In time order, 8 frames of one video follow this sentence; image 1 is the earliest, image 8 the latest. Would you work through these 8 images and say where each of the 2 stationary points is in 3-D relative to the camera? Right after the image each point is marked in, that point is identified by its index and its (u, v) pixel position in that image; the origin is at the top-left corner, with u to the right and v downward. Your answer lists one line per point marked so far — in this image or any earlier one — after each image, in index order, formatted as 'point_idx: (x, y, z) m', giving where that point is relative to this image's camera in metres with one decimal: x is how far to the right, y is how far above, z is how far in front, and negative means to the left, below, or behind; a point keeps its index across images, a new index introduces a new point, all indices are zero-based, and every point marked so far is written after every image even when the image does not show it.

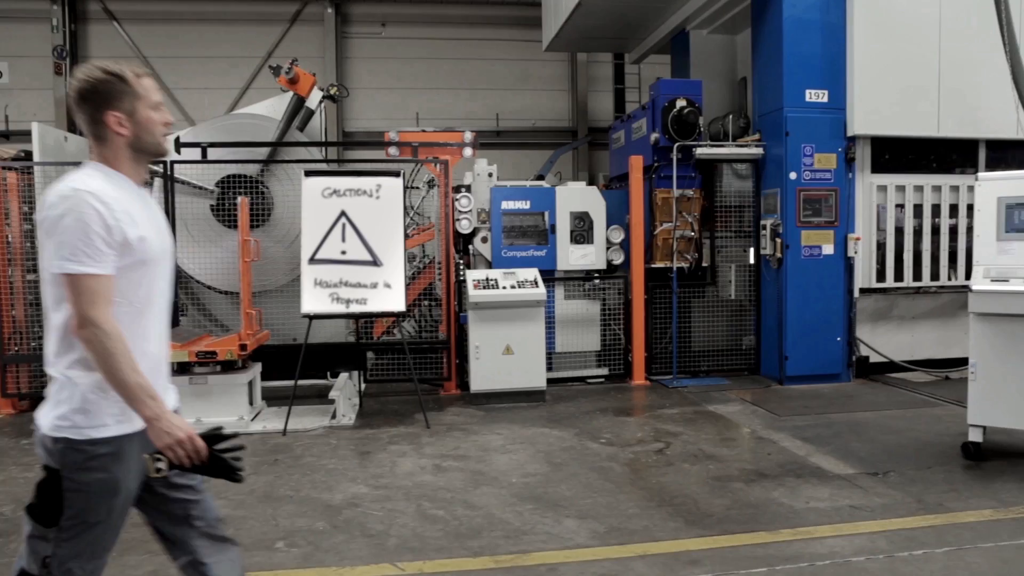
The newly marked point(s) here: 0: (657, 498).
0: (+0.6, -0.9, +3.2) m
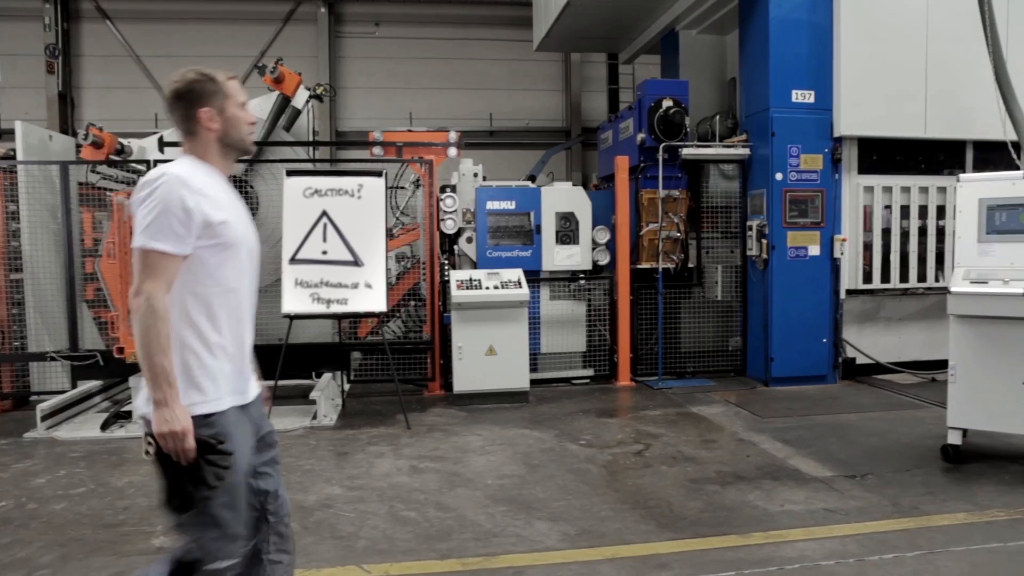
0: (+0.5, -1.0, +3.2) m
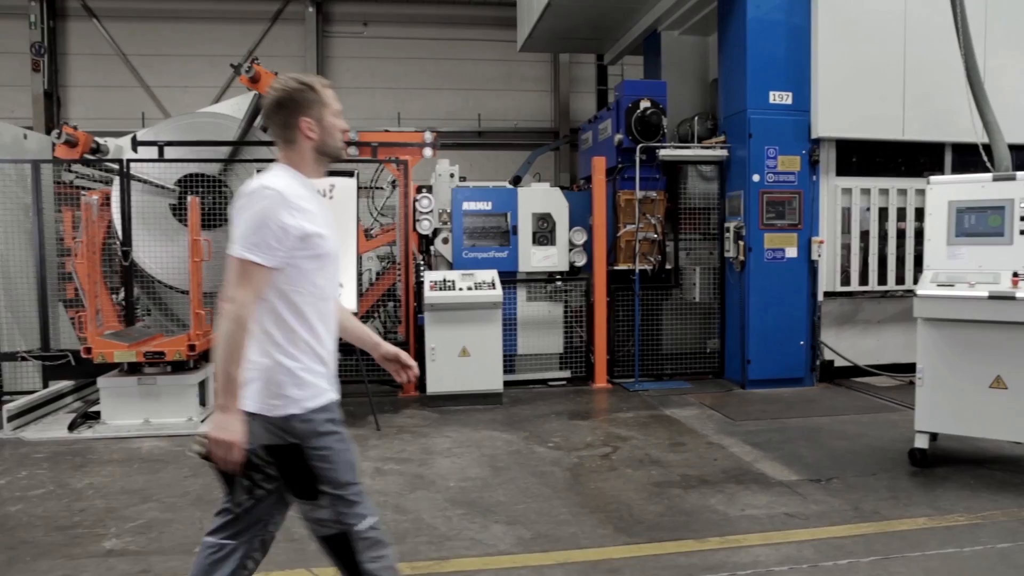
0: (+0.4, -1.0, +3.2) m
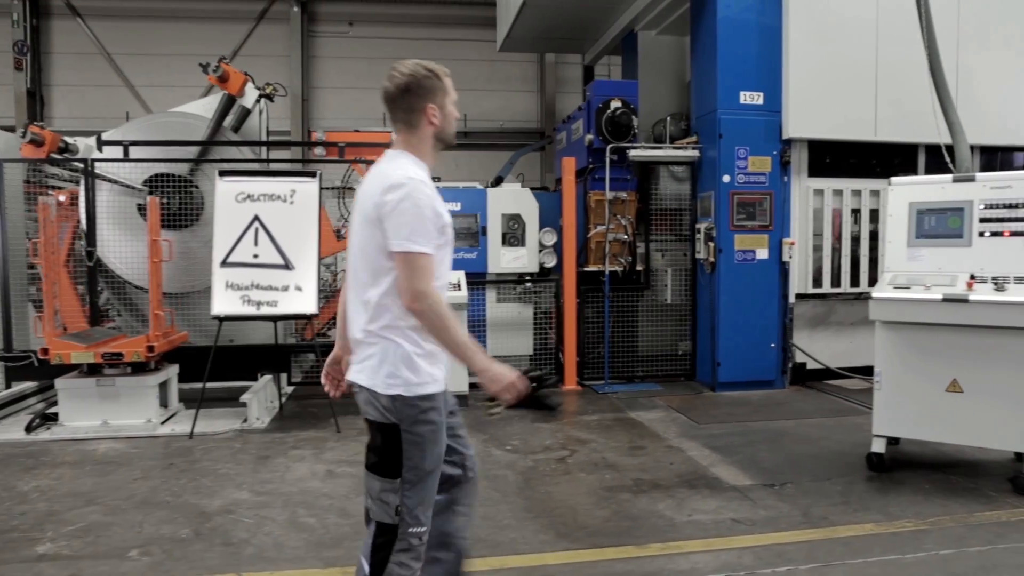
0: (+0.1, -1.0, +3.2) m
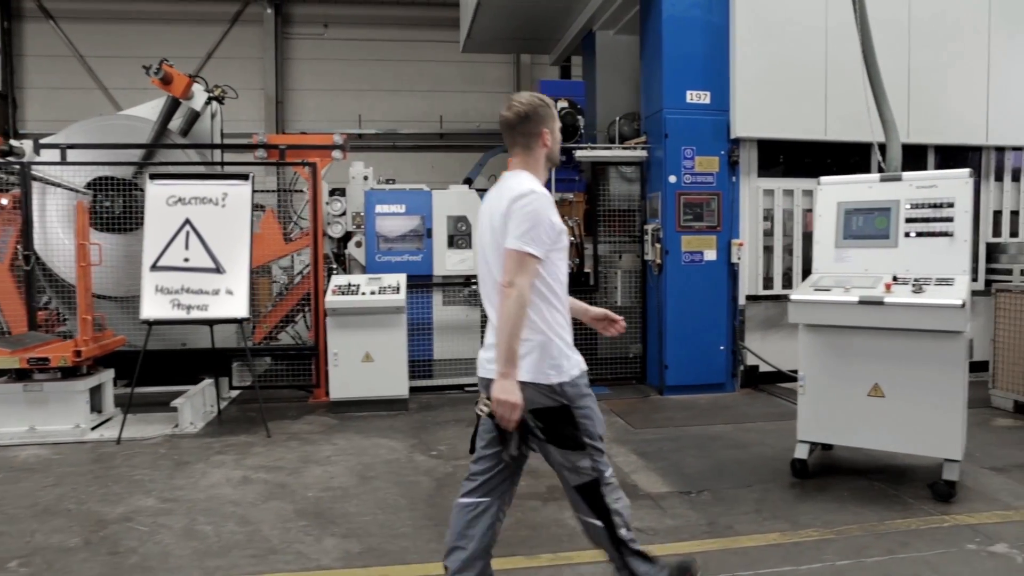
0: (-0.3, -1.0, +3.1) m
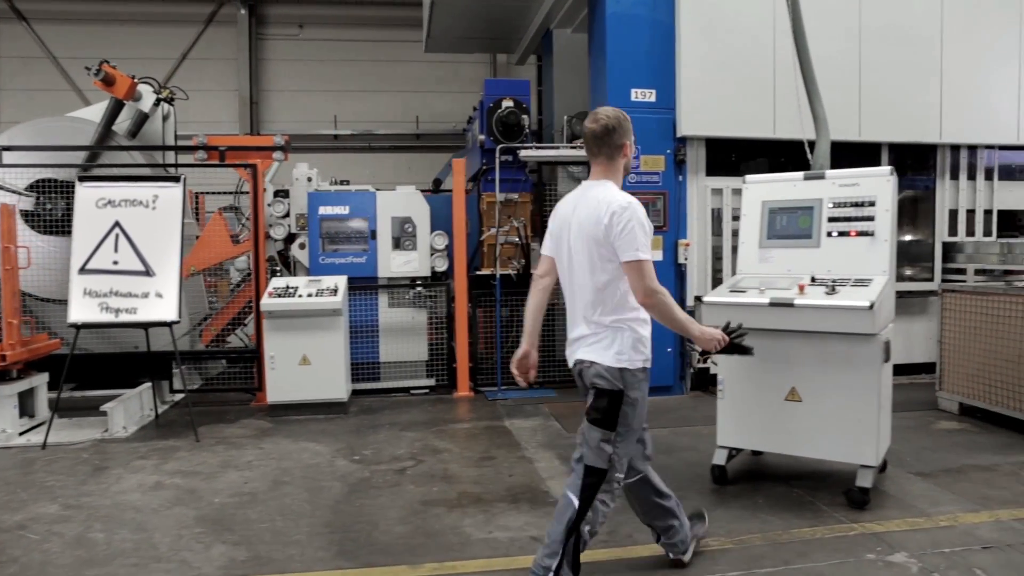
0: (-0.7, -1.0, +3.0) m
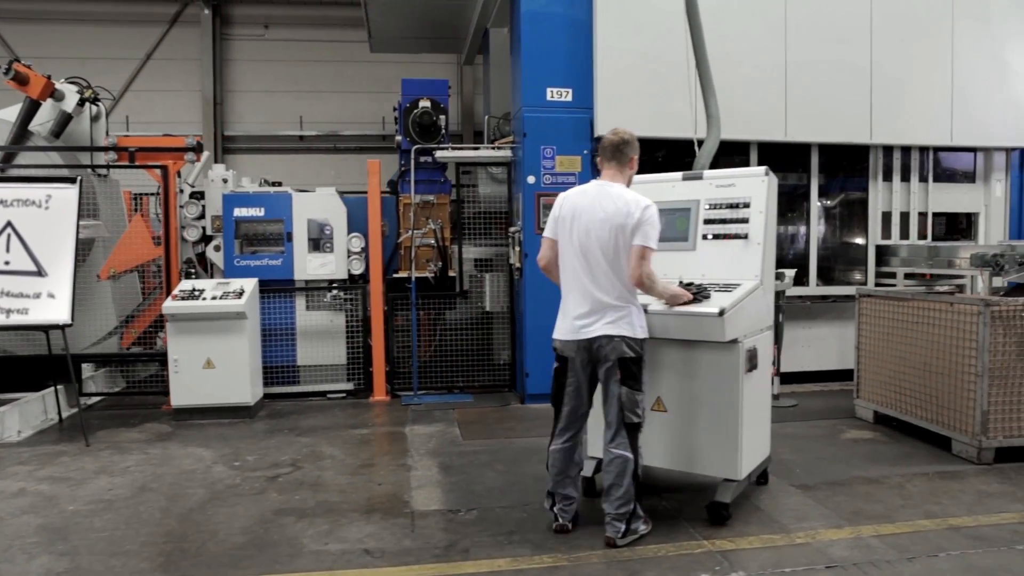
0: (-1.4, -1.0, +3.0) m
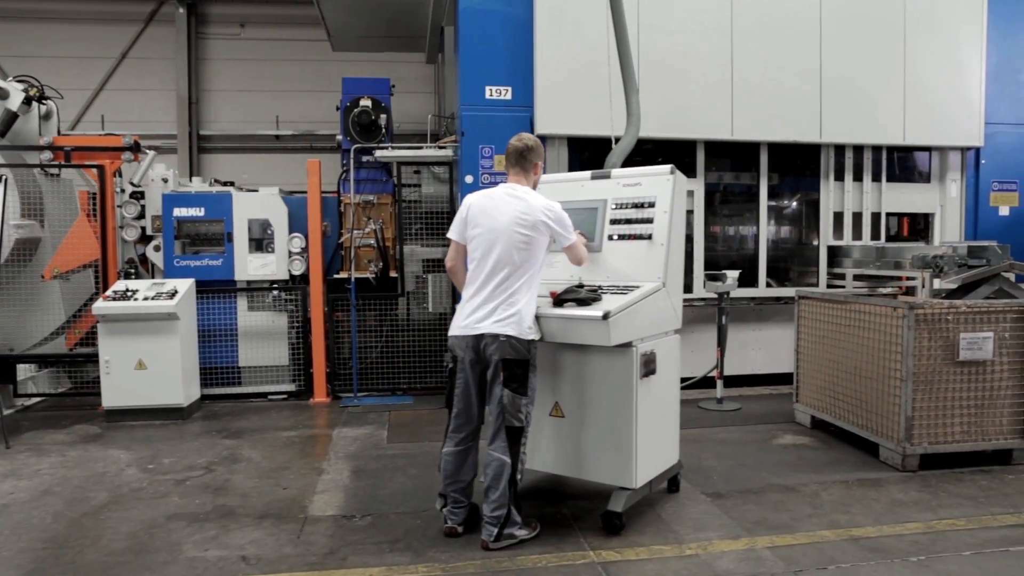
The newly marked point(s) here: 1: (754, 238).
0: (-1.8, -1.0, +2.9) m
1: (+1.8, +0.4, +5.4) m
